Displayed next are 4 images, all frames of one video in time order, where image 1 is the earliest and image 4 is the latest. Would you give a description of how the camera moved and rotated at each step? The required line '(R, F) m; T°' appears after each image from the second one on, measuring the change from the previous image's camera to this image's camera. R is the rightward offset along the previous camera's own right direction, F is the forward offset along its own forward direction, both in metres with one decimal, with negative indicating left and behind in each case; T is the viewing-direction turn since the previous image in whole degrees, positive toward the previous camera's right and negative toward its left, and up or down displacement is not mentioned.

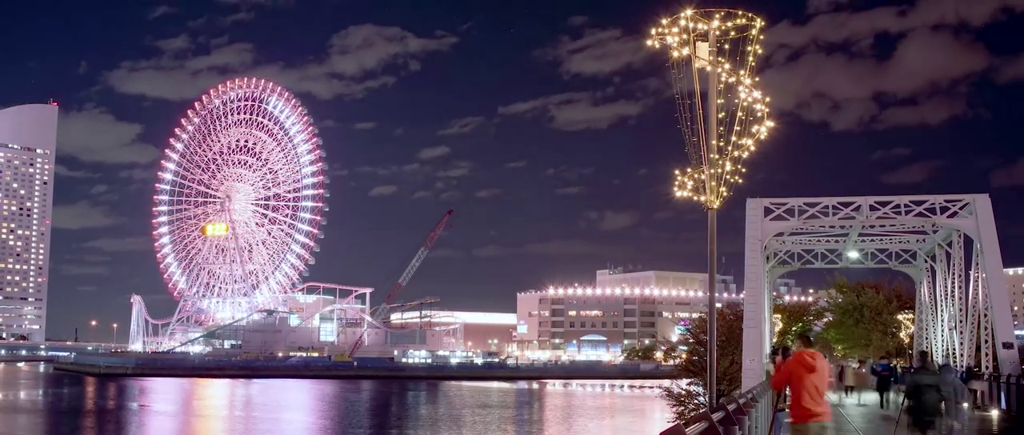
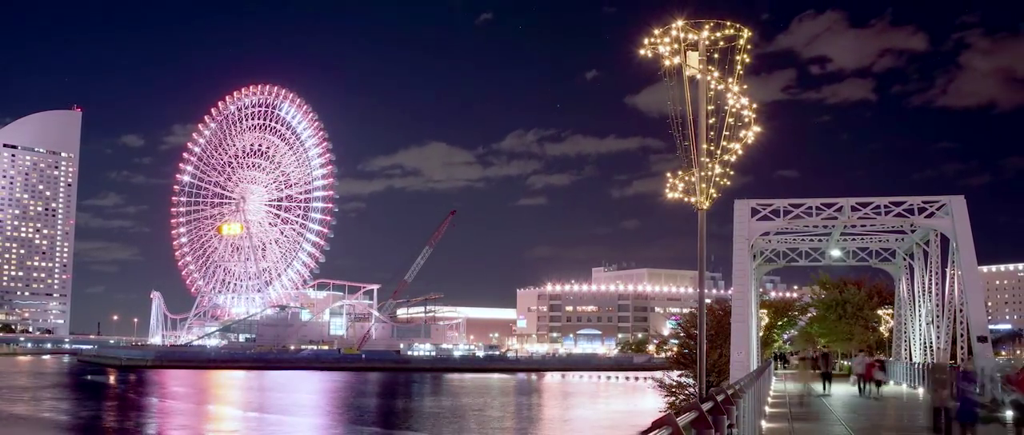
(-0.2, -1.5) m; 0°
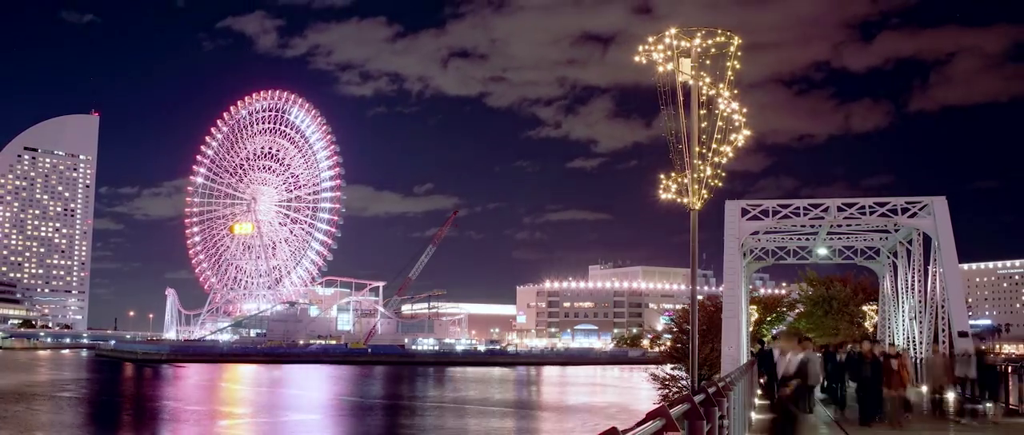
(-0.2, -1.2) m; 0°
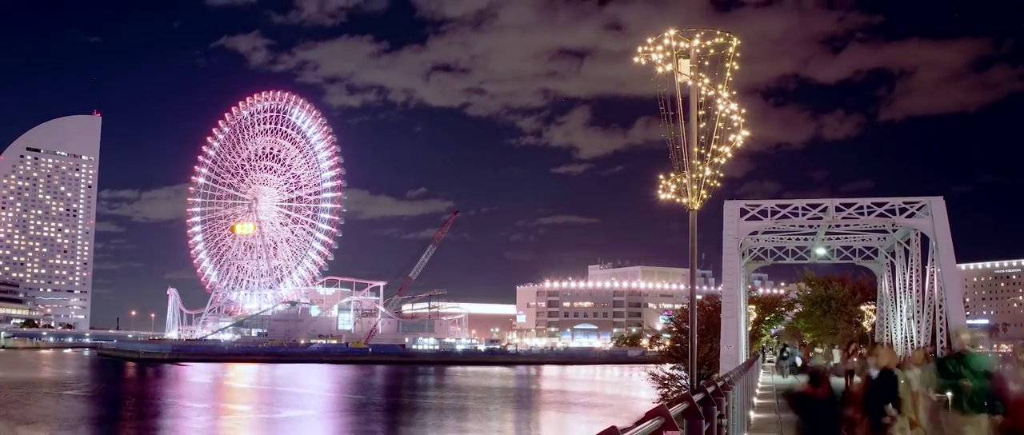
(0.0, -0.2) m; 0°
